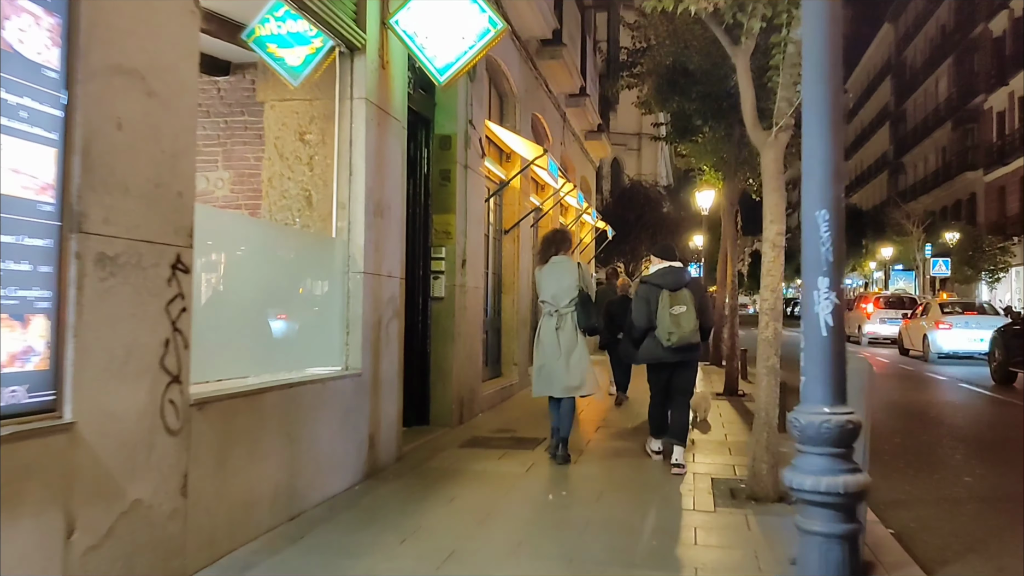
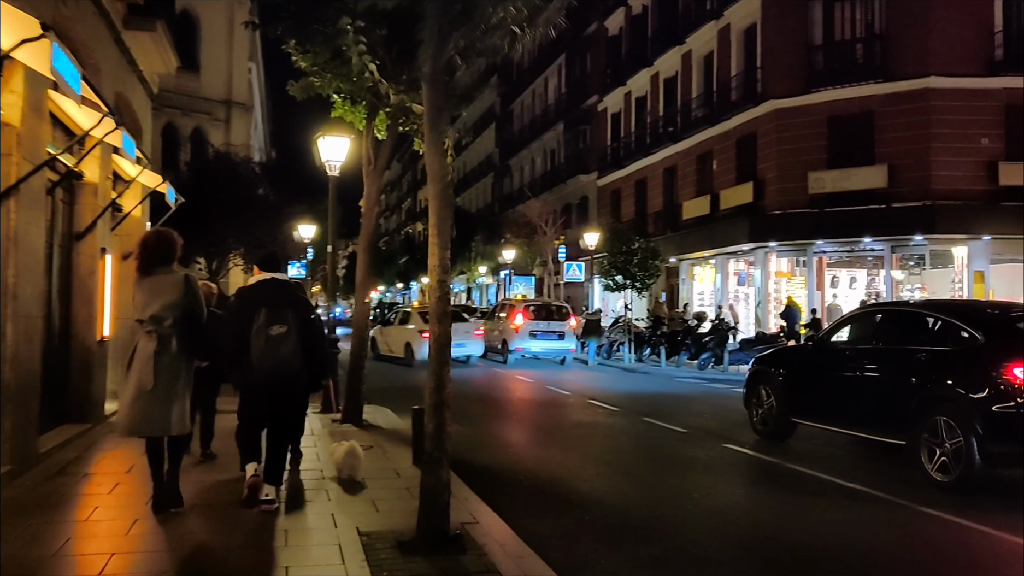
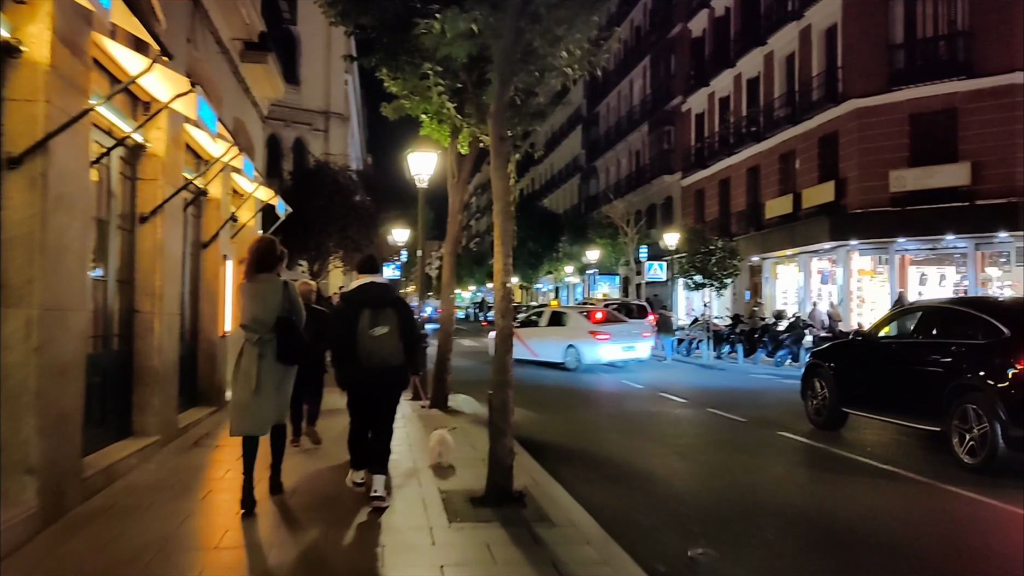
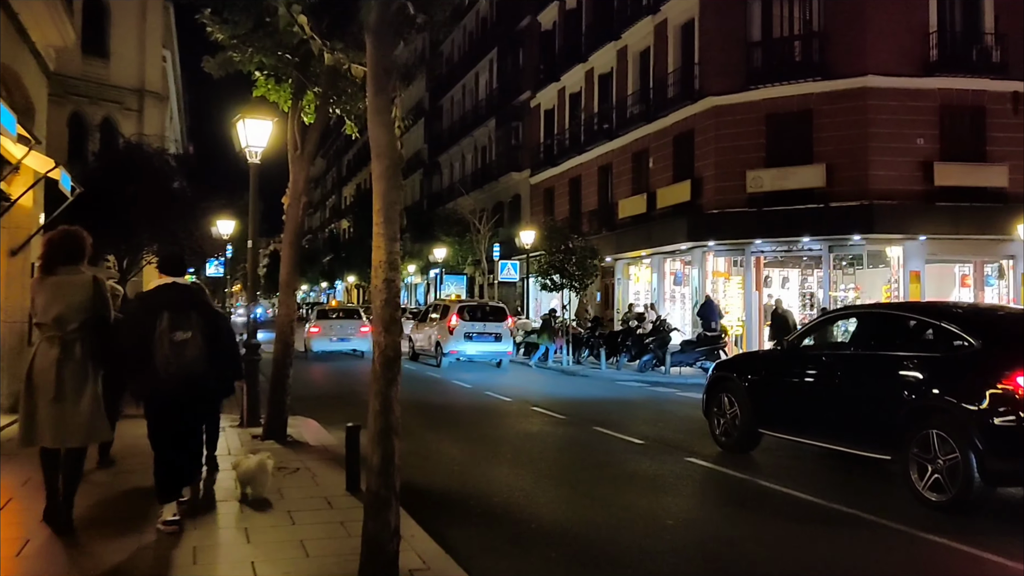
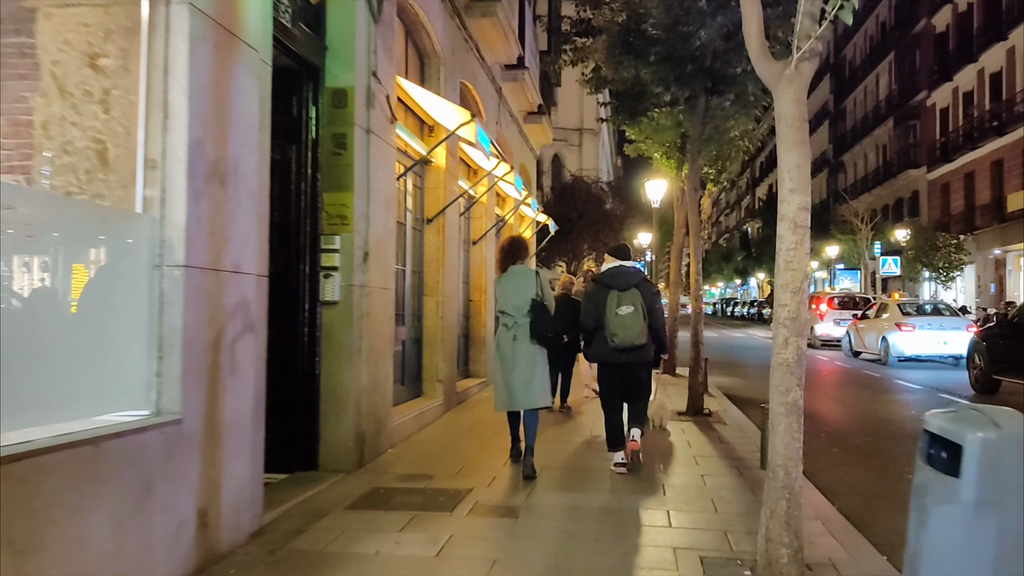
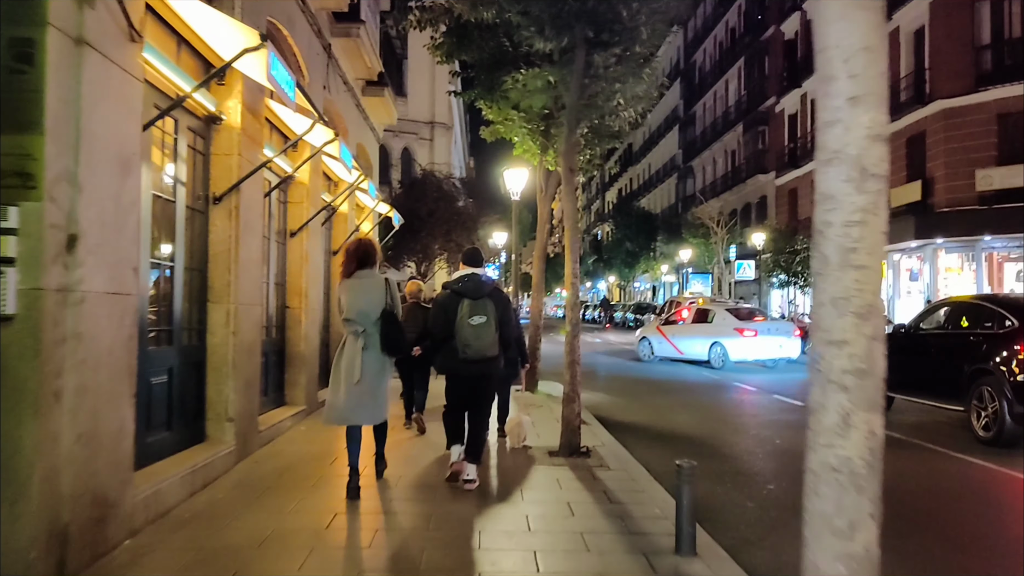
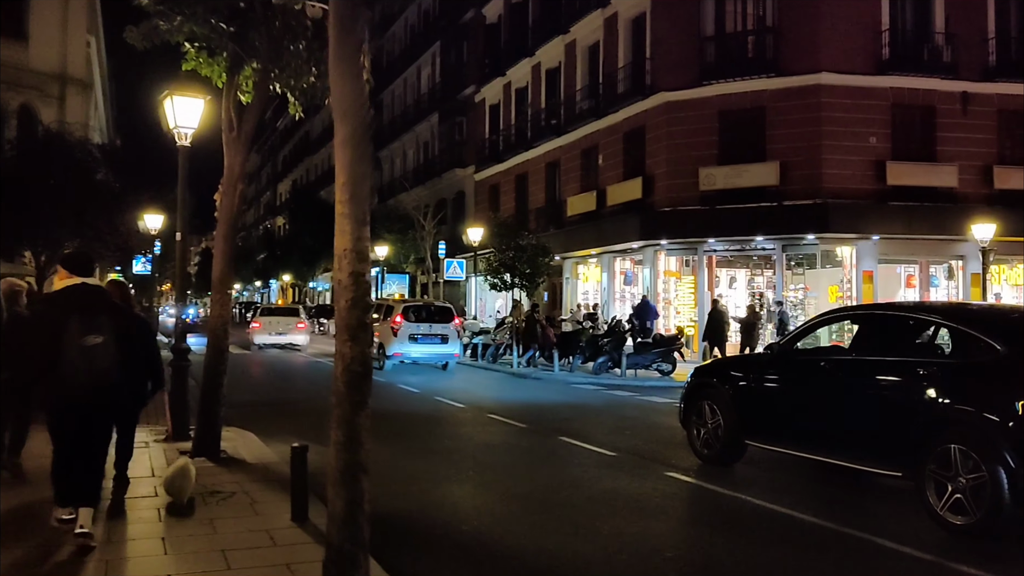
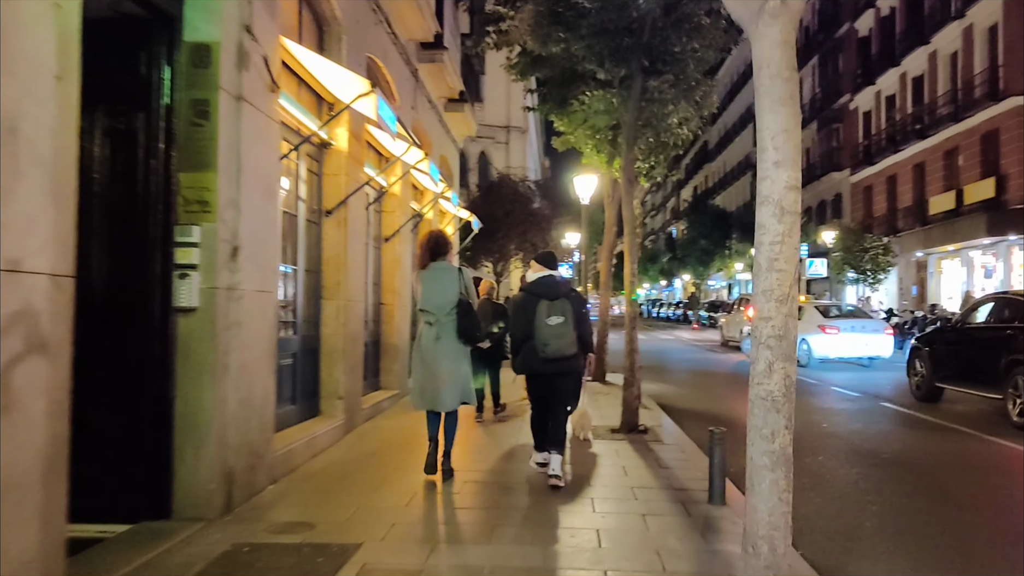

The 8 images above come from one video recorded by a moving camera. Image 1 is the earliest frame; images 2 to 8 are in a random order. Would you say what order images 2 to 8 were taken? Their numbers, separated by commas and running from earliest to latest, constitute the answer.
5, 8, 6, 3, 2, 4, 7
